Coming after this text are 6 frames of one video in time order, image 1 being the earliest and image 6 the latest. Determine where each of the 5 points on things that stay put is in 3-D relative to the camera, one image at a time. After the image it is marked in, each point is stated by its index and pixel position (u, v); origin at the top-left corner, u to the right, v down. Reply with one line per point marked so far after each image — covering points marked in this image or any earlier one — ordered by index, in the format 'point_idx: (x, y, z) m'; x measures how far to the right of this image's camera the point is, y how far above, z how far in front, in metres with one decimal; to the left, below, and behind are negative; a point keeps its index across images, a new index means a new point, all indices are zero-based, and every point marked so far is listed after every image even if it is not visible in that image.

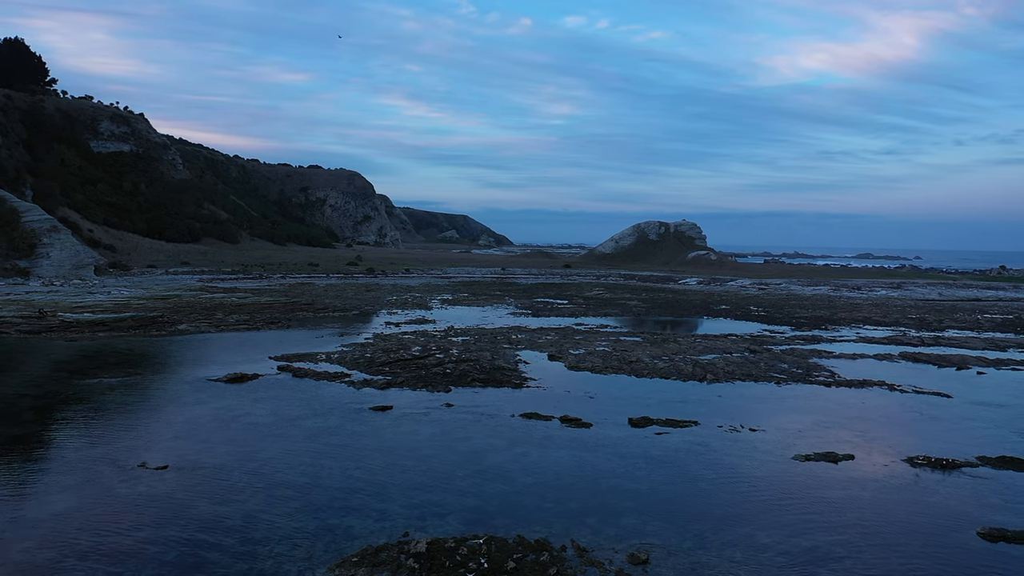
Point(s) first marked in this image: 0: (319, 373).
0: (-3.9, -1.8, +13.7) m
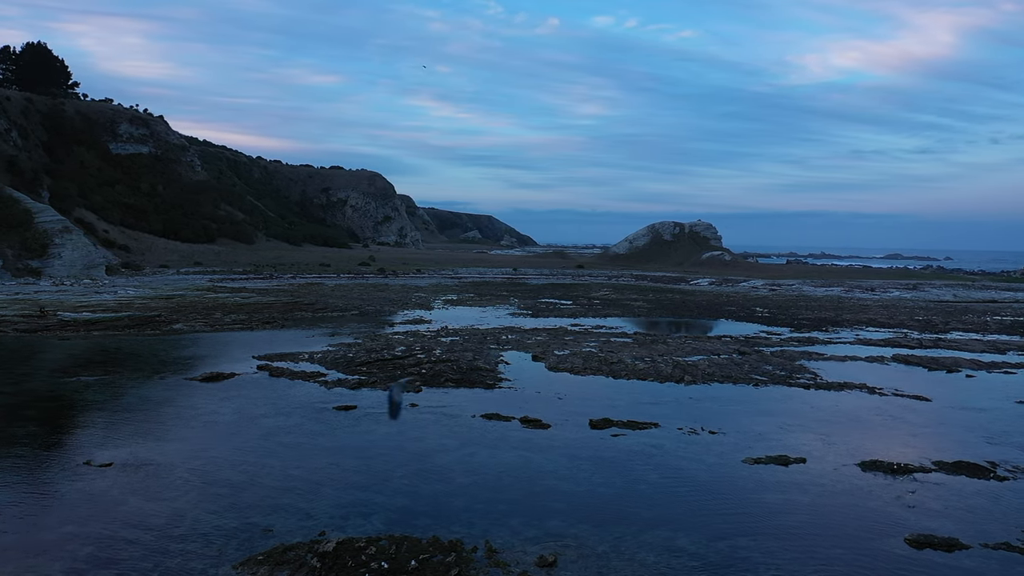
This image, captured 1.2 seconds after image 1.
0: (-4.5, -1.8, +13.8) m
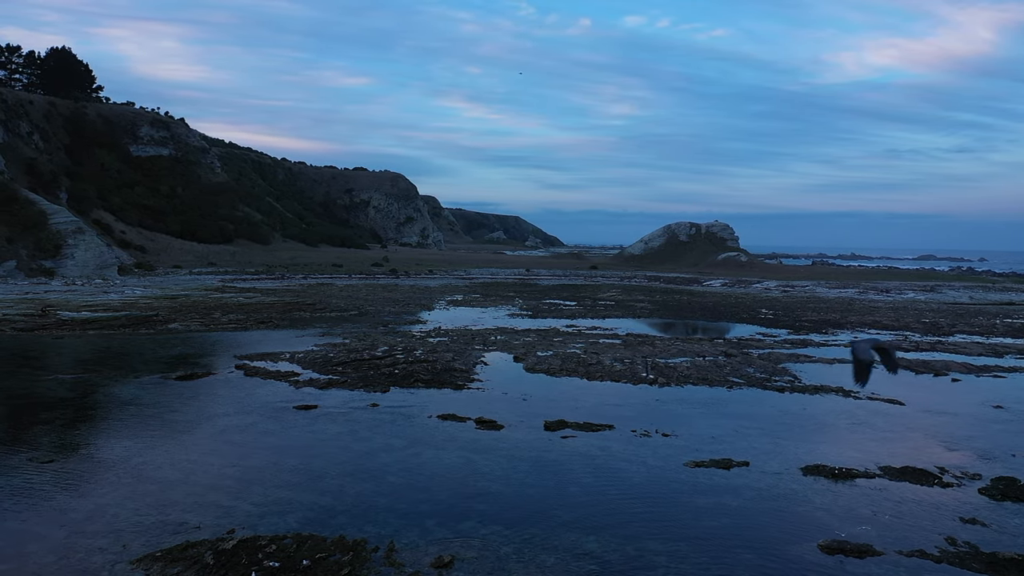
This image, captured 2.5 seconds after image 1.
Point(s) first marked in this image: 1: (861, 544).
0: (-5.0, -1.8, +13.9) m
1: (+3.1, -2.3, +5.9) m
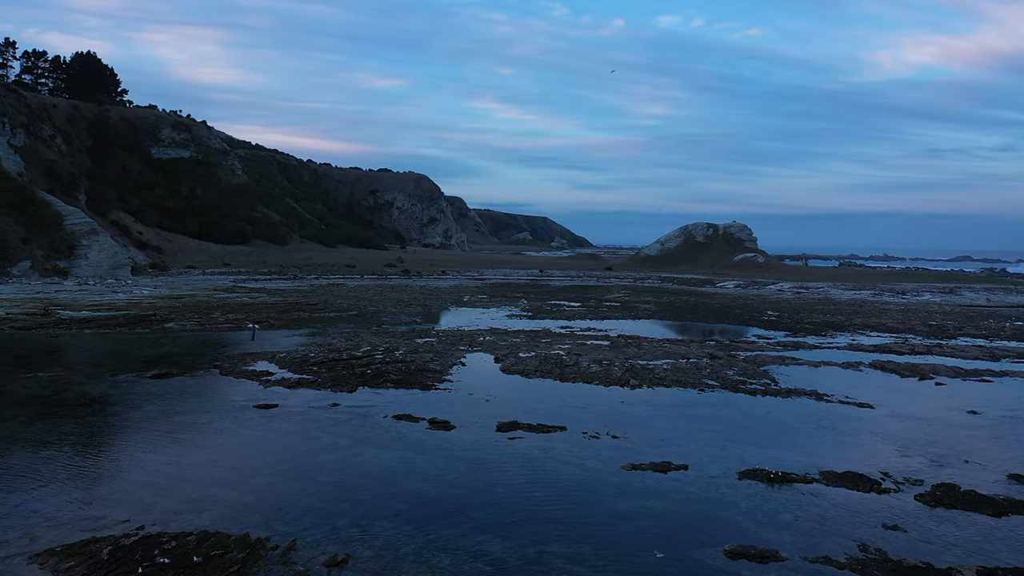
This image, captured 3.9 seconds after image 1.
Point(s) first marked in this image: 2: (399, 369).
0: (-5.6, -1.8, +14.1) m
1: (+2.2, -2.3, +5.9) m
2: (-2.4, -1.8, +14.5) m
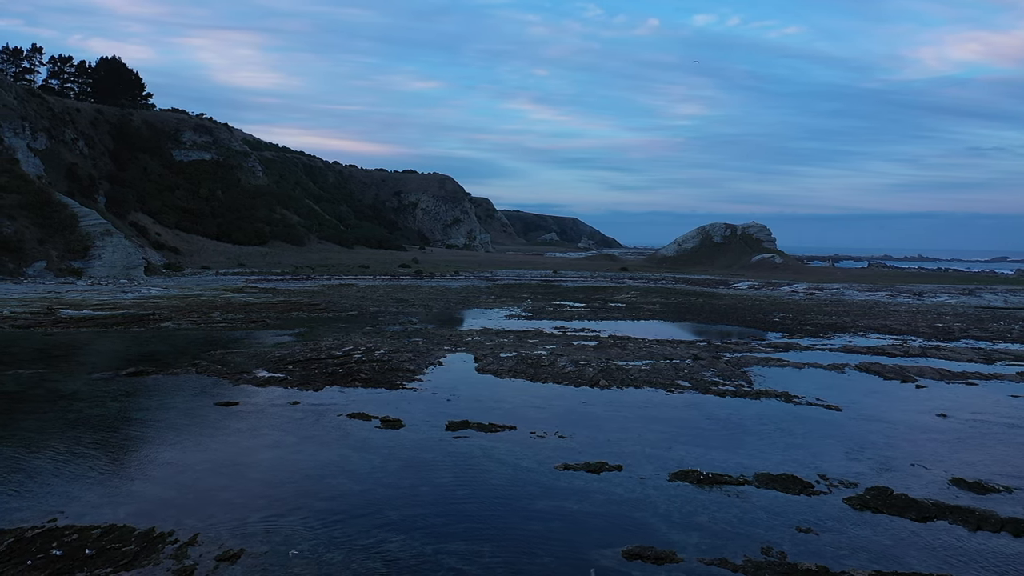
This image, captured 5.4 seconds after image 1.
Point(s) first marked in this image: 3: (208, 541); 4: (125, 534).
0: (-6.2, -1.8, +14.3) m
1: (+1.3, -2.3, +5.8) m
2: (-3.0, -1.8, +14.6) m
3: (-2.6, -2.2, +5.8) m
4: (-3.3, -2.1, +5.8) m
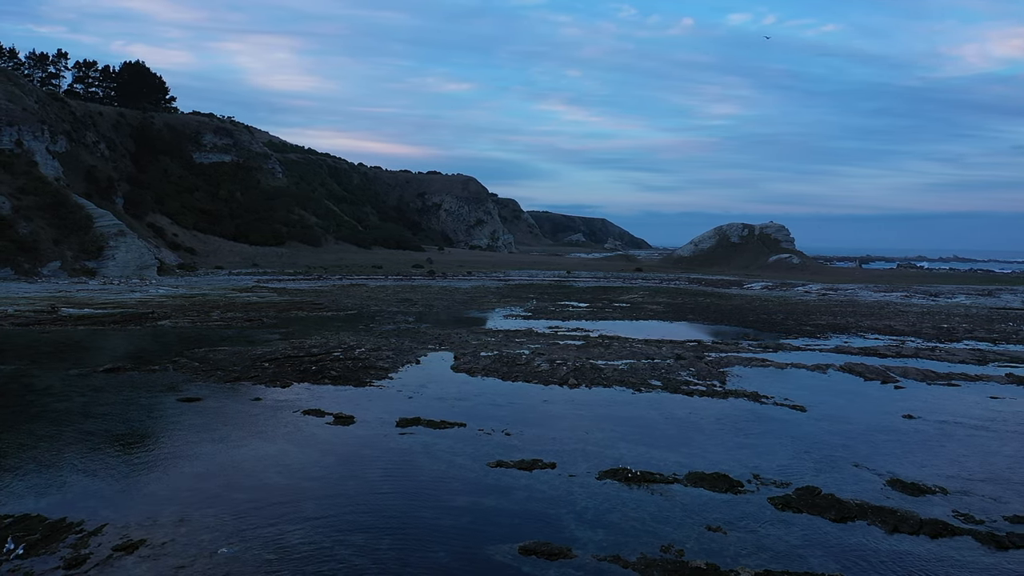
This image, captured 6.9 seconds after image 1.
0: (-6.8, -1.7, +14.6) m
1: (+0.5, -2.2, +5.8) m
2: (-3.6, -1.7, +14.8) m
3: (-3.5, -2.1, +5.9) m
4: (-4.2, -2.1, +5.9) m
